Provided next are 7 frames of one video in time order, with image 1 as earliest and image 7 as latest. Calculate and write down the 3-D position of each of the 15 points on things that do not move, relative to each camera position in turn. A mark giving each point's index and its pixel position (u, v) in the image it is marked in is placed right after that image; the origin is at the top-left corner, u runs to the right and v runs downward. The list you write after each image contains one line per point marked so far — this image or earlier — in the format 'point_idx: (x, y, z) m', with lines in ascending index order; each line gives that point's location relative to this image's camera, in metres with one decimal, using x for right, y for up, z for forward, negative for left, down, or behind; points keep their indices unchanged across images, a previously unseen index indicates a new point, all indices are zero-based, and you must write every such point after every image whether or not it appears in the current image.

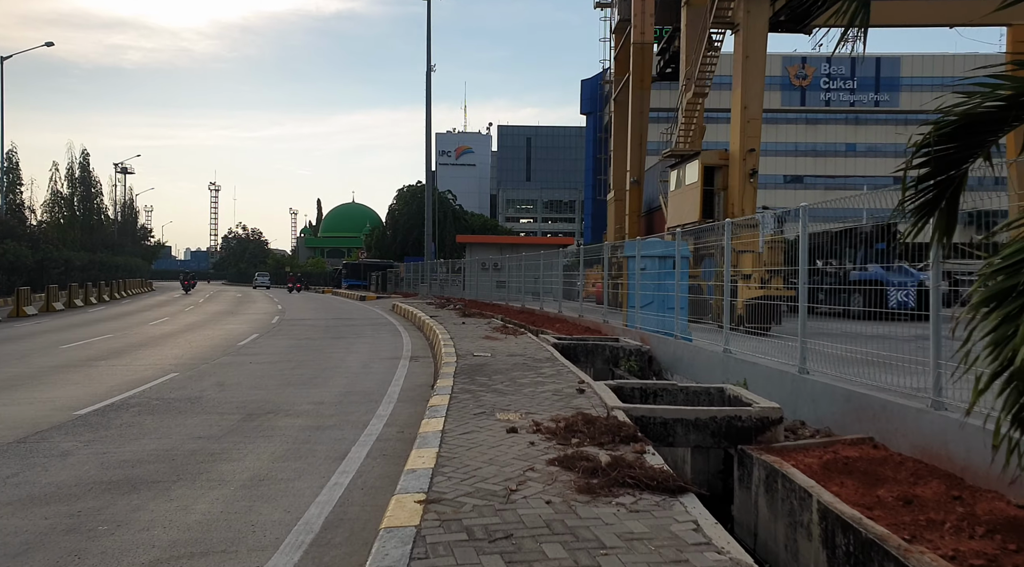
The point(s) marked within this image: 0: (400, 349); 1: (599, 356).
0: (-2.1, -1.2, +14.4) m
1: (+1.5, -1.2, +12.7) m
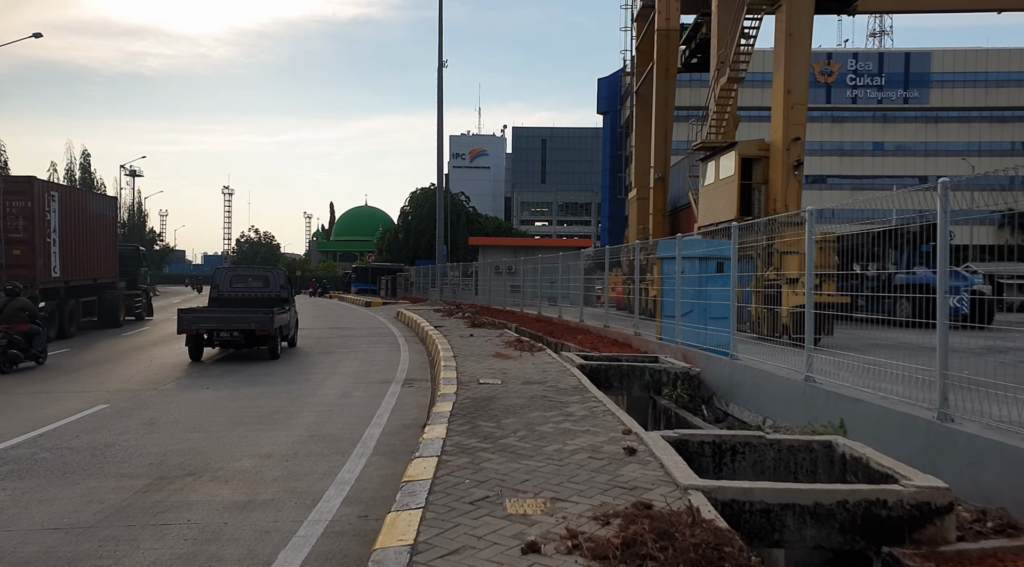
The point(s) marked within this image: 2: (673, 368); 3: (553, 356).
0: (-1.9, -1.4, +12.0) m
1: (+1.7, -1.3, +10.2) m
2: (+2.1, -1.1, +10.1) m
3: (+0.6, -1.1, +11.4) m
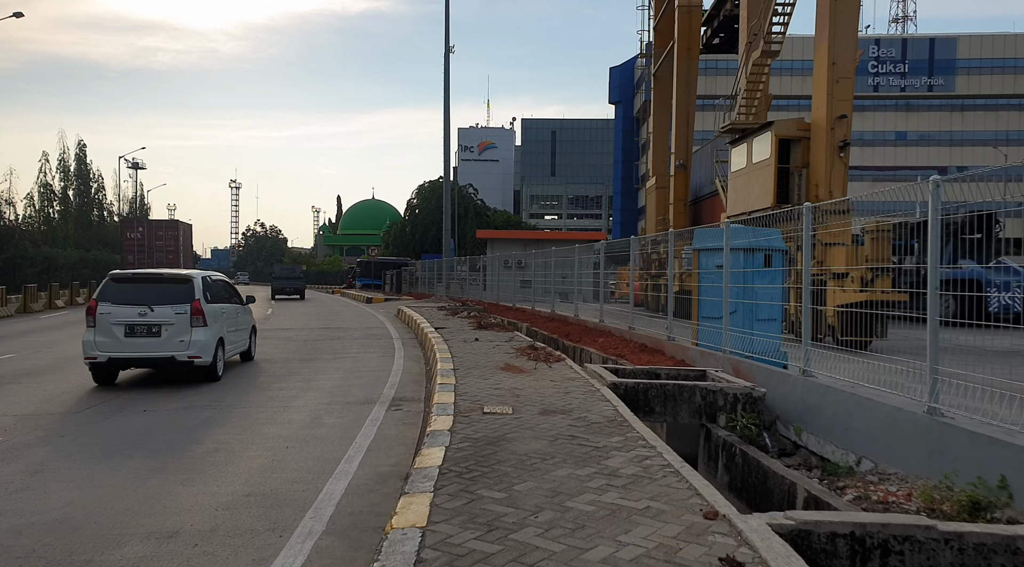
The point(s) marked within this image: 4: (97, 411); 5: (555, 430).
0: (-1.7, -1.3, +9.9) m
1: (+1.8, -1.3, +8.1) m
2: (+2.3, -1.1, +8.0) m
3: (+0.8, -1.0, +9.3) m
4: (-4.5, -1.4, +8.2) m
5: (+0.3, -1.2, +6.0) m
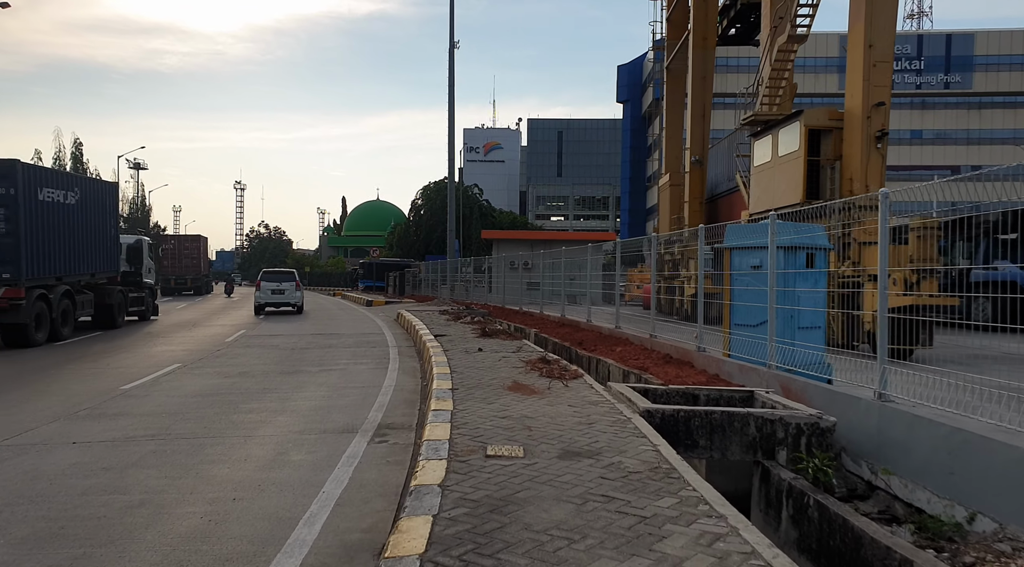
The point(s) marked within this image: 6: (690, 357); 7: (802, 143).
0: (-1.6, -1.3, +8.4) m
1: (+1.9, -1.3, +6.6) m
2: (+2.4, -1.1, +6.4) m
3: (+0.9, -1.1, +7.8) m
4: (-4.4, -1.4, +6.8) m
5: (+0.4, -1.2, +4.4) m
6: (+2.8, -1.2, +11.9) m
7: (+7.0, +3.4, +18.4) m
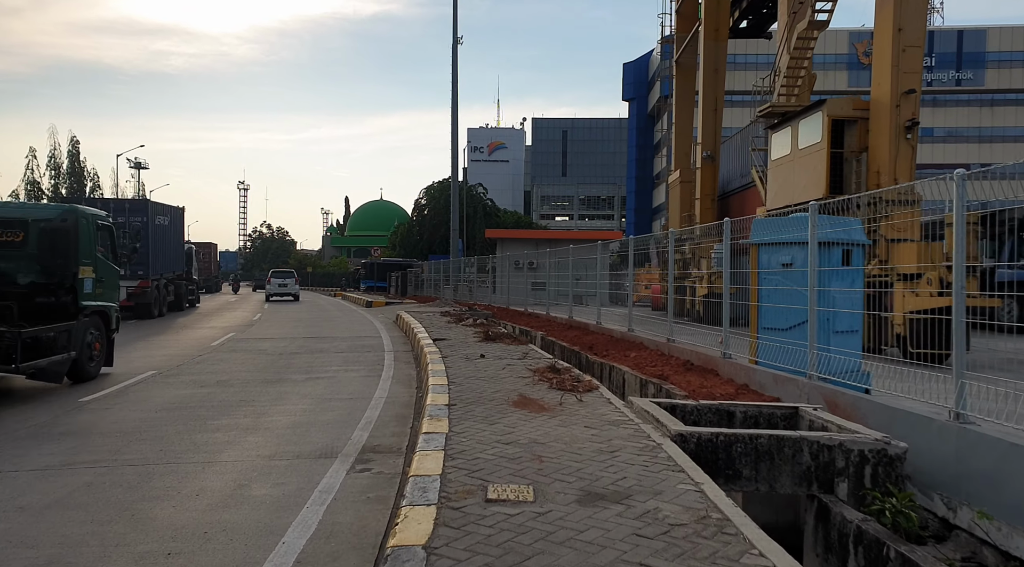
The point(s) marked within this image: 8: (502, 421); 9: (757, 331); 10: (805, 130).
0: (-1.5, -1.3, +7.4) m
1: (+2.0, -1.3, +5.5) m
2: (+2.4, -1.1, +5.4) m
3: (+0.9, -1.1, +6.7) m
4: (-4.4, -1.4, +5.7) m
5: (+0.5, -1.2, +3.4) m
6: (+2.9, -1.2, +10.8) m
7: (+7.2, +3.4, +17.3) m
8: (-0.1, -1.1, +6.0) m
9: (+3.2, -0.6, +9.7) m
10: (+7.2, +3.8, +18.5) m
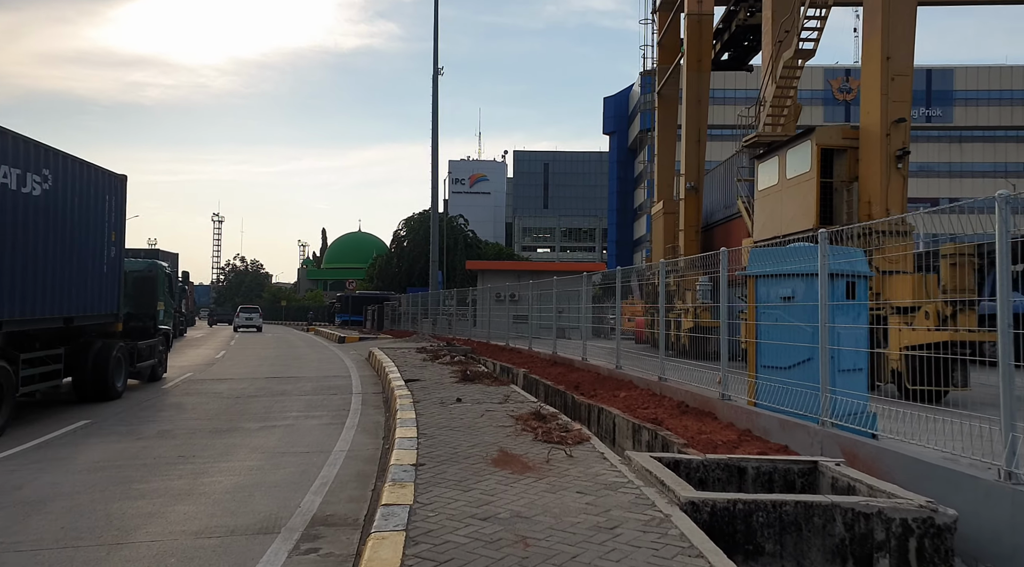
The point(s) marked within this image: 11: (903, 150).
0: (-1.7, -1.7, +6.4) m
1: (+1.8, -1.6, +4.6) m
2: (+2.3, -1.4, +4.5) m
3: (+0.8, -1.4, +5.8) m
4: (-4.5, -1.7, +4.7) m
5: (+0.4, -1.3, +2.5) m
6: (+2.6, -1.6, +10.0) m
7: (+6.7, +2.7, +16.7) m
8: (-0.2, -1.4, +5.1) m
9: (+2.9, -1.0, +8.9) m
10: (+6.7, +3.0, +17.9) m
11: (+8.1, +2.8, +15.6) m
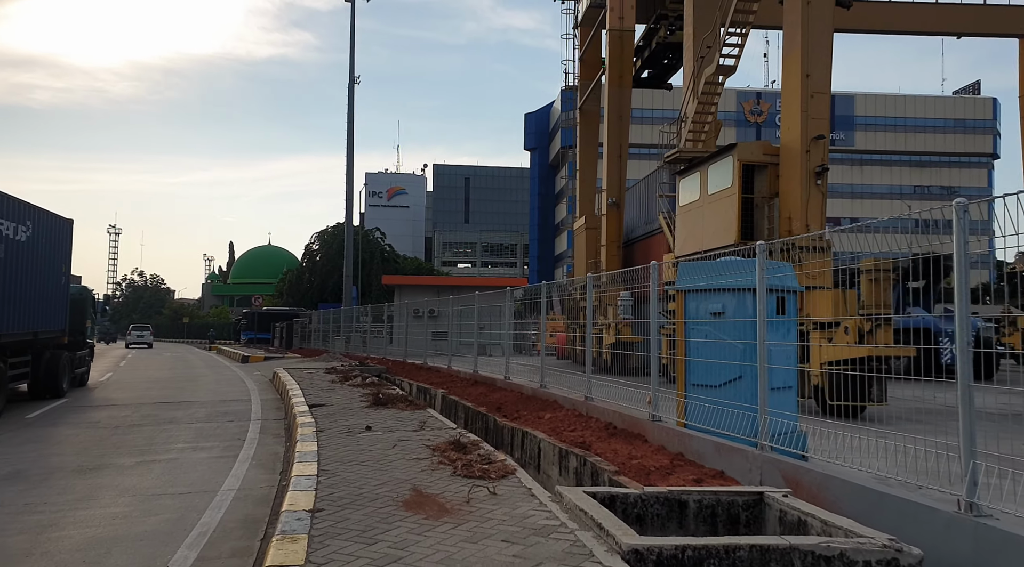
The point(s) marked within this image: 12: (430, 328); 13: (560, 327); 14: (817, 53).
0: (-2.3, -1.8, +5.5) m
1: (+1.4, -1.6, +4.1) m
2: (+1.9, -1.4, +4.0) m
3: (+0.2, -1.5, +5.1) m
4: (-5.0, -1.7, +3.5) m
5: (+0.1, -1.3, +1.8) m
6: (+1.6, -1.8, +9.5) m
7: (+5.0, +2.3, +16.7) m
8: (-0.7, -1.4, +4.3) m
9: (+2.0, -1.2, +8.4) m
10: (+4.8, +2.6, +17.9) m
11: (+6.5, +2.4, +15.8) m
12: (-2.1, -1.1, +19.5) m
13: (+0.8, -0.6, +11.8) m
14: (+6.4, +4.8, +15.8) m
